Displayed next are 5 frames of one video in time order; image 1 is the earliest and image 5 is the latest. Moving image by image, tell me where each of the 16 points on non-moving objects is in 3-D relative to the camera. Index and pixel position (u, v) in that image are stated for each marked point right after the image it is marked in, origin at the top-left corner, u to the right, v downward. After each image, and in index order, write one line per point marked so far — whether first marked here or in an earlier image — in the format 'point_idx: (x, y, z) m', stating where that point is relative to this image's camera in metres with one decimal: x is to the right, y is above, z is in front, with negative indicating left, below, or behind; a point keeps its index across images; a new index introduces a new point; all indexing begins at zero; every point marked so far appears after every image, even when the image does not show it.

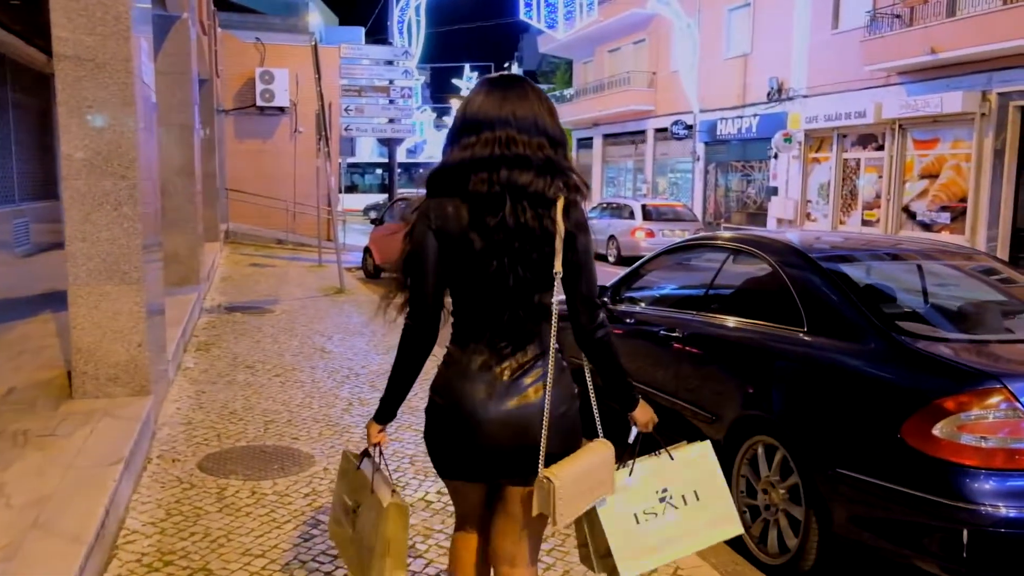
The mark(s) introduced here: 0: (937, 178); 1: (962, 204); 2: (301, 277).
0: (+8.3, +2.1, +16.4) m
1: (+8.5, +1.6, +15.9) m
2: (-3.7, +0.2, +14.9) m
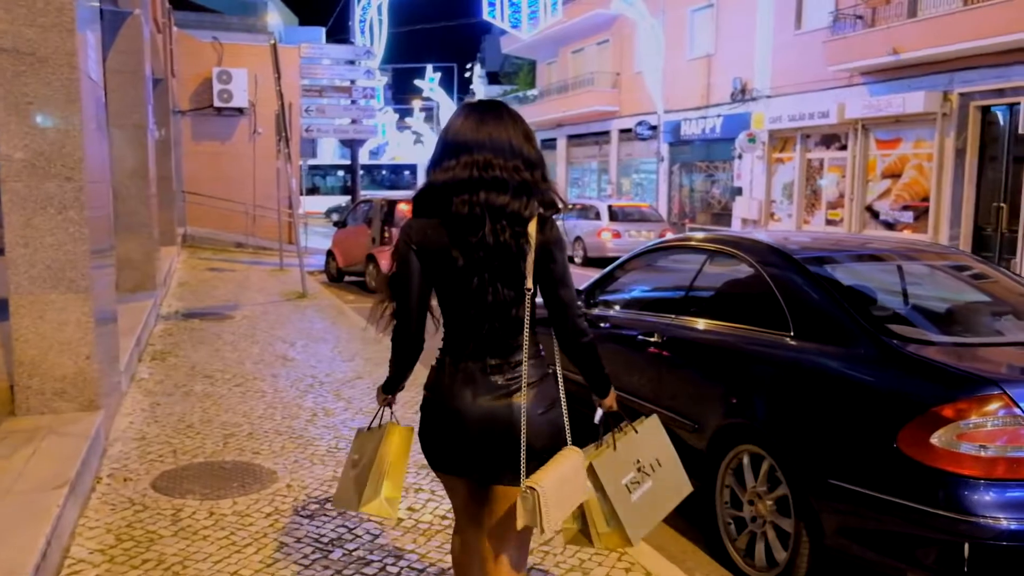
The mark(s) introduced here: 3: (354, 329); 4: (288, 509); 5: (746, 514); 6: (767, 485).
0: (+7.6, +2.2, +16.5) m
1: (+7.8, +1.6, +16.0) m
2: (-4.3, +0.1, +14.5) m
3: (-1.8, -0.5, +9.8) m
4: (-1.2, -1.2, +4.5) m
5: (+1.1, -1.1, +4.1) m
6: (+1.2, -0.9, +4.0) m
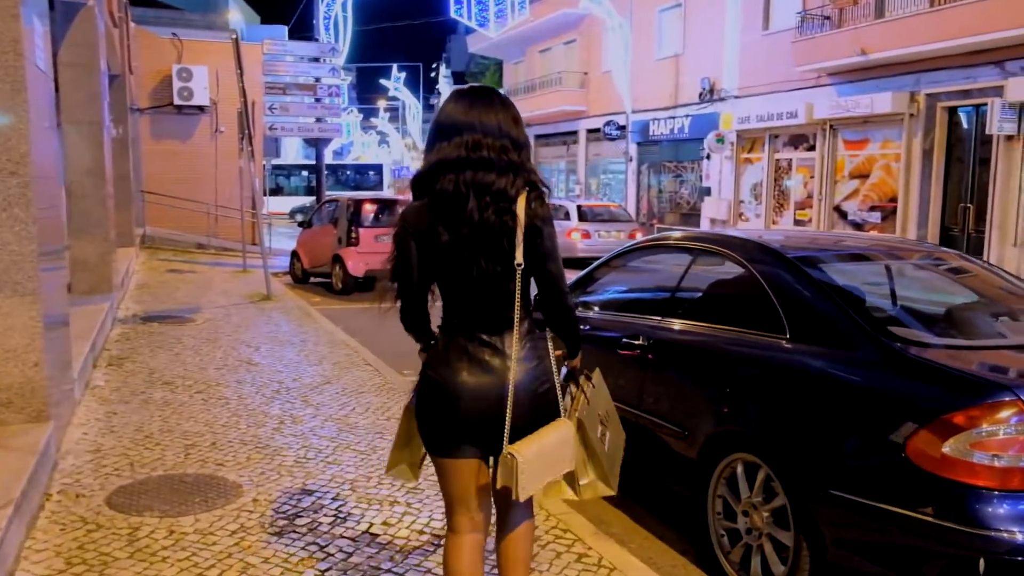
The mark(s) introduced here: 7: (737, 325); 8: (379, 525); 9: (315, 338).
0: (+7.0, +2.2, +16.6) m
1: (+7.3, +1.6, +16.1) m
2: (-4.8, +0.1, +14.1) m
3: (-2.1, -0.5, +9.4) m
4: (-1.3, -1.2, +4.2) m
5: (+1.1, -1.1, +3.9) m
6: (+1.1, -0.9, +3.8) m
7: (+1.1, -0.2, +4.3) m
8: (-0.7, -1.2, +4.3) m
9: (-2.1, -0.5, +9.0) m
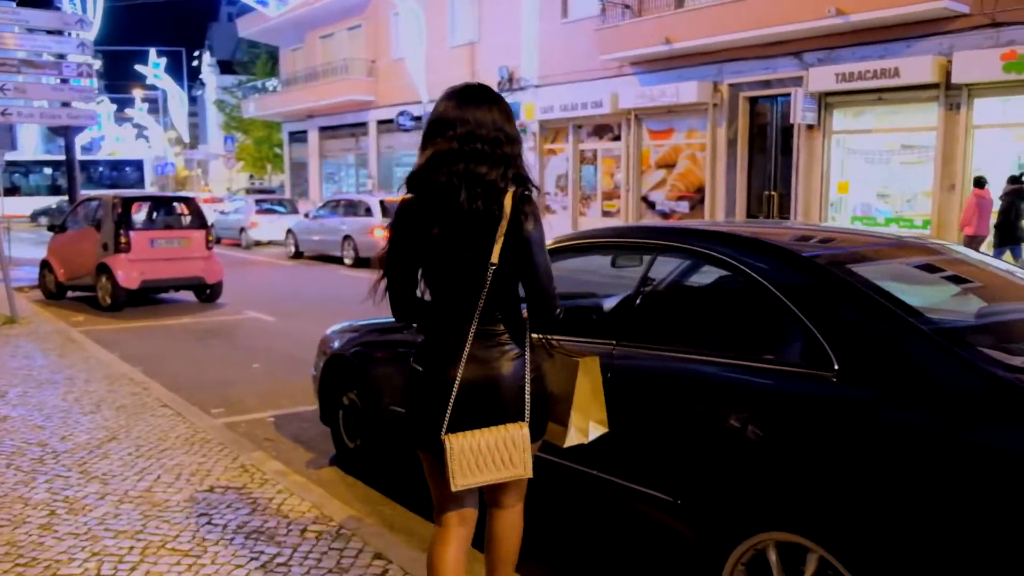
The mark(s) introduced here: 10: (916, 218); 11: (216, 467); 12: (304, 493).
0: (+3.2, +2.4, +16.6) m
1: (+3.6, +1.8, +16.2) m
2: (-7.5, -0.2, +11.2) m
3: (-3.7, -0.7, +7.4) m
4: (-1.5, -1.3, +2.5) m
5: (+0.8, -1.1, +2.9) m
6: (+0.9, -1.0, +2.8) m
7: (+0.8, -0.2, +3.3) m
8: (-0.9, -1.3, +2.8) m
9: (-3.6, -0.7, +7.0) m
10: (+6.3, +1.1, +13.1) m
11: (-1.6, -1.0, +4.6) m
12: (-1.0, -1.0, +4.2) m
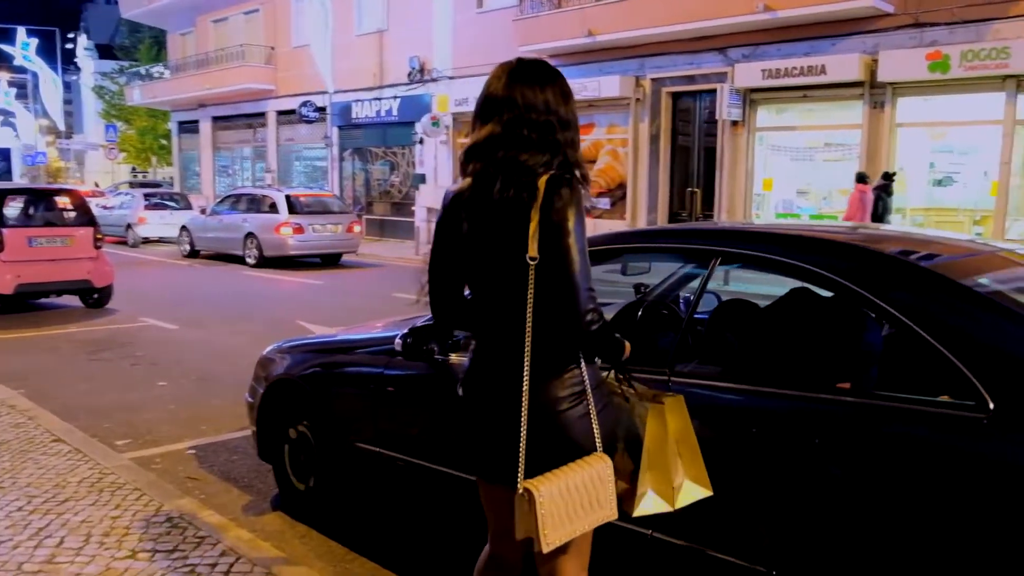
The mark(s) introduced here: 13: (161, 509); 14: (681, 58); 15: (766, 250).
0: (+1.6, +2.4, +16.3) m
1: (+2.0, +1.9, +15.9) m
2: (-8.3, -0.3, +9.5) m
3: (-4.1, -0.7, +6.2) m
4: (-1.3, -1.4, +1.7) m
5: (+1.0, -1.2, +2.3) m
6: (+1.1, -1.0, +2.2) m
7: (+0.9, -0.3, +2.7) m
8: (-0.7, -1.4, +2.0) m
9: (-3.9, -0.8, +5.9) m
10: (+5.1, +1.1, +13.1) m
11: (-1.7, -1.0, +3.7) m
12: (-1.0, -1.1, +3.4) m
13: (-1.6, -1.0, +3.9) m
14: (+2.9, +4.0, +14.5) m
15: (+0.9, +0.1, +2.8) m
